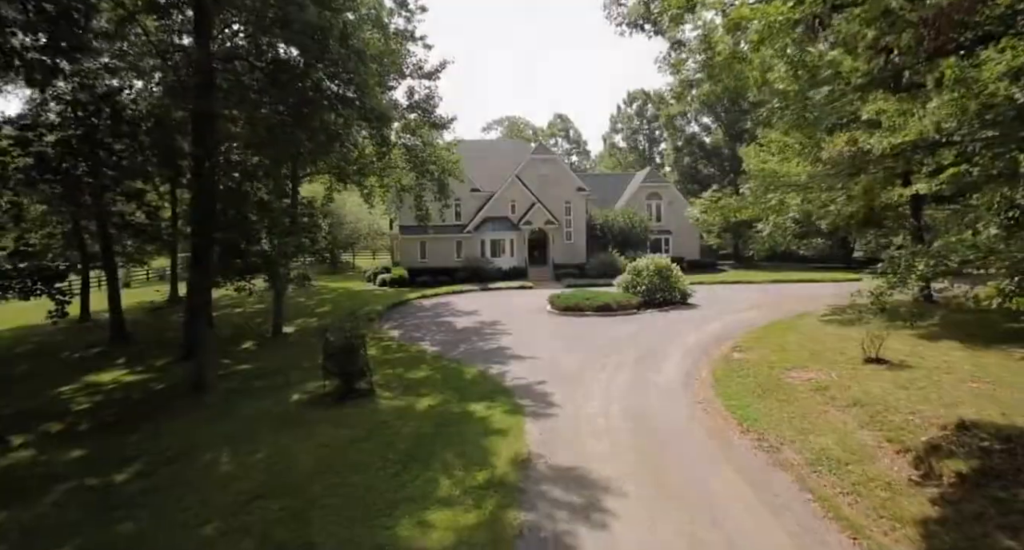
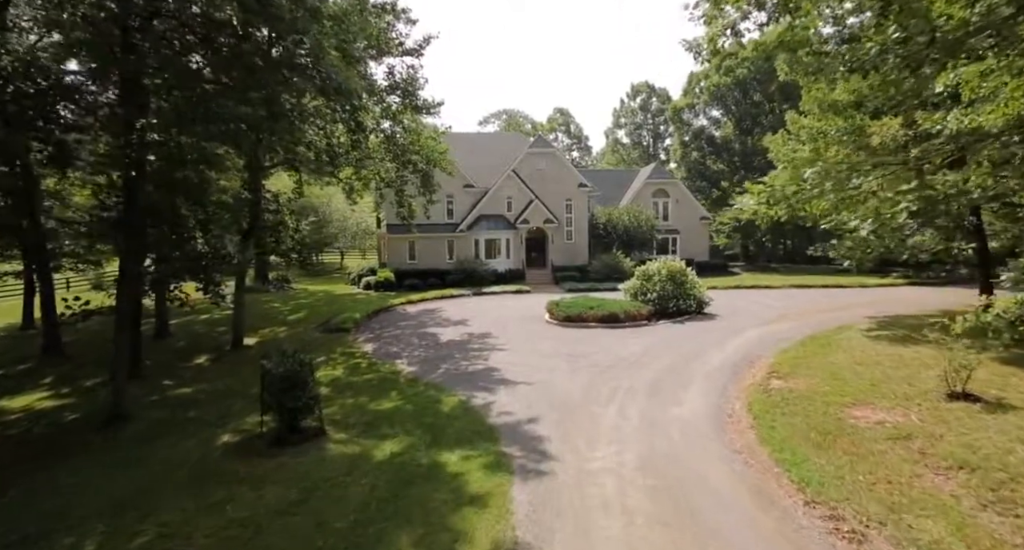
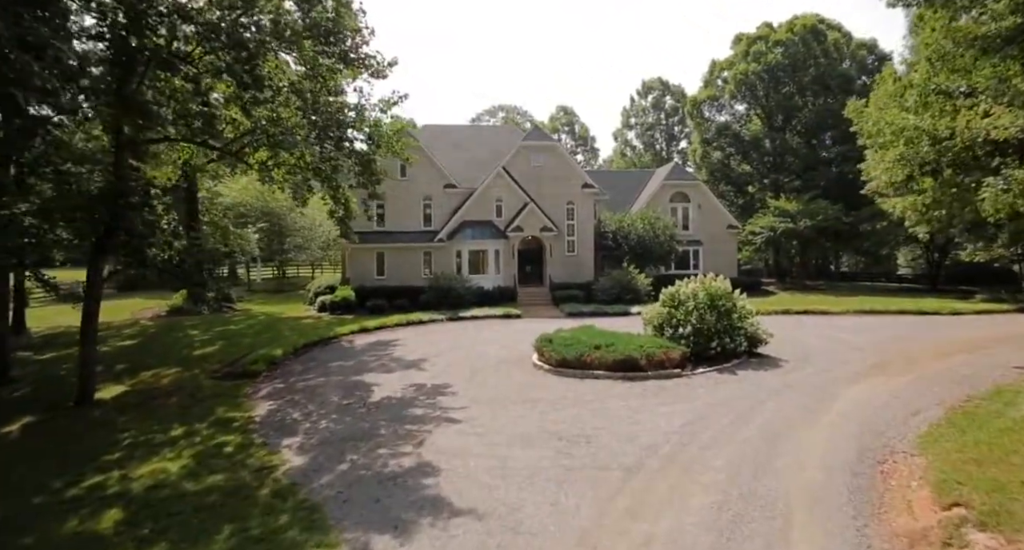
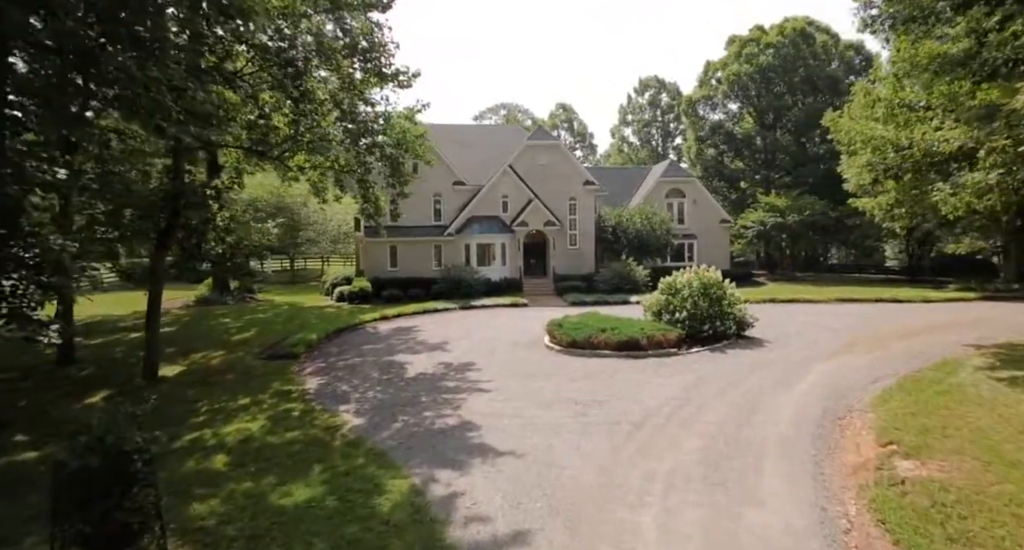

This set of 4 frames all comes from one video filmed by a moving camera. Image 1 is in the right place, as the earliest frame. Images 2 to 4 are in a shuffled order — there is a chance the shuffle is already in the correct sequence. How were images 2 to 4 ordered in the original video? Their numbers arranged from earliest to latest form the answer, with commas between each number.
2, 4, 3
